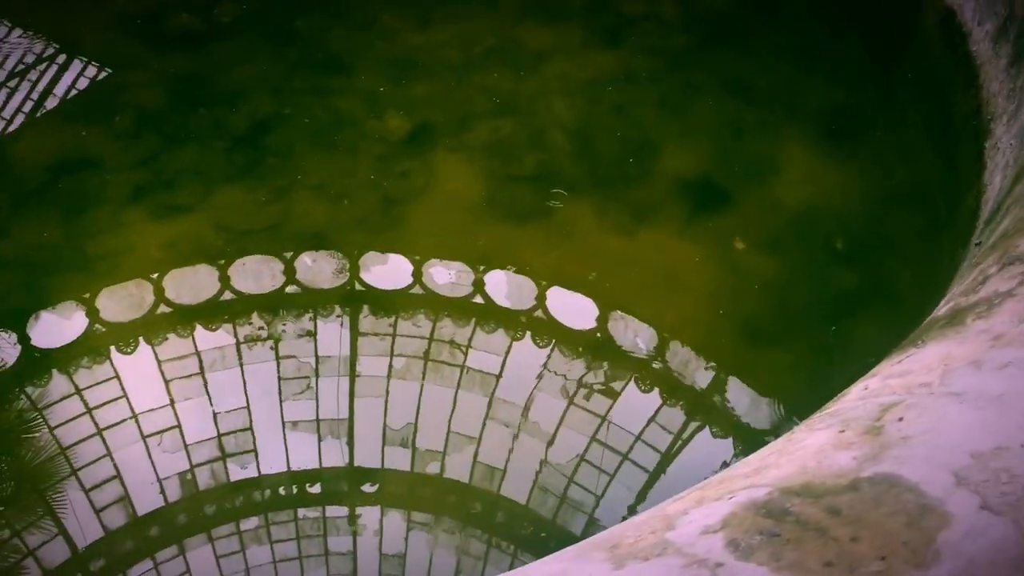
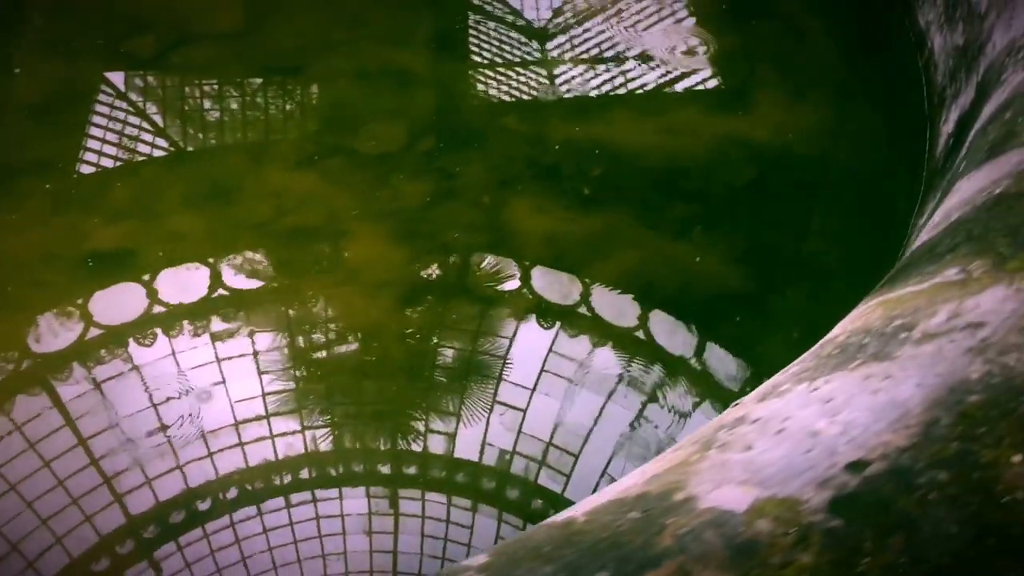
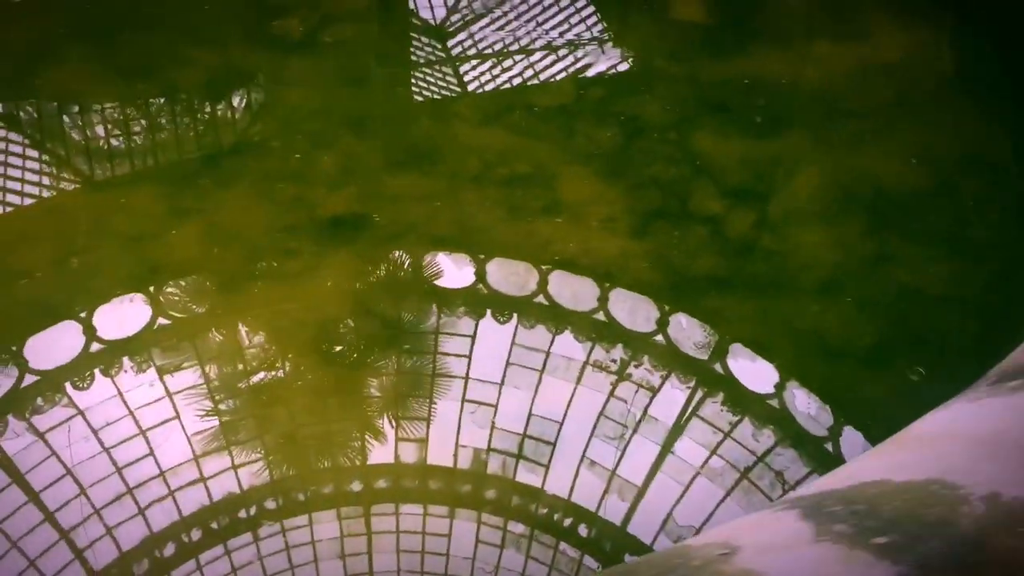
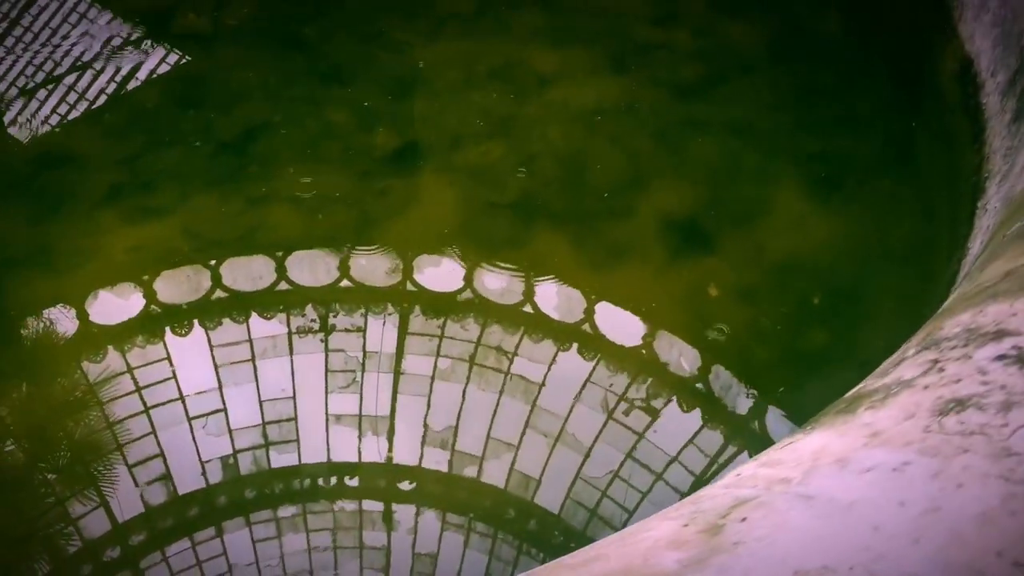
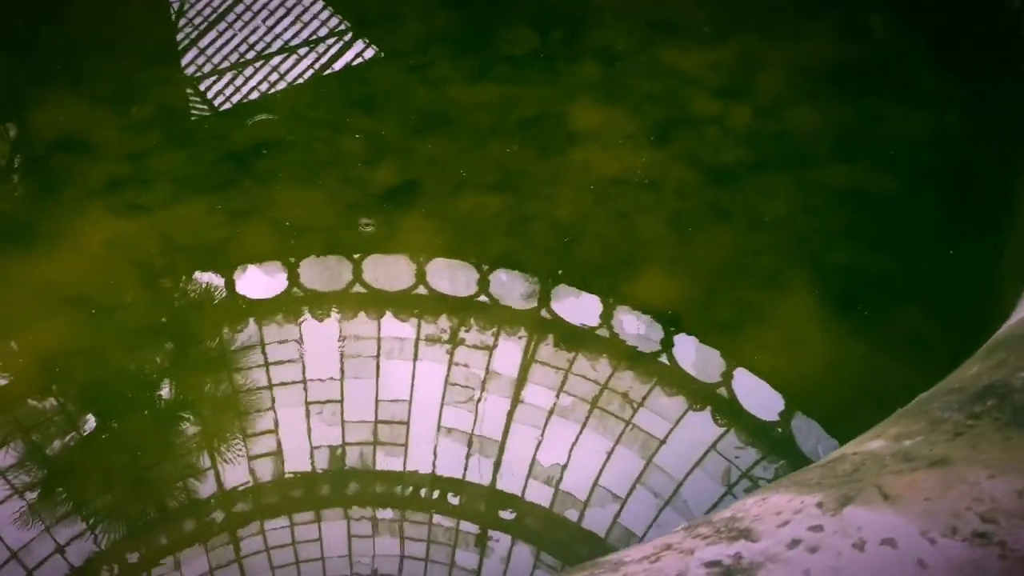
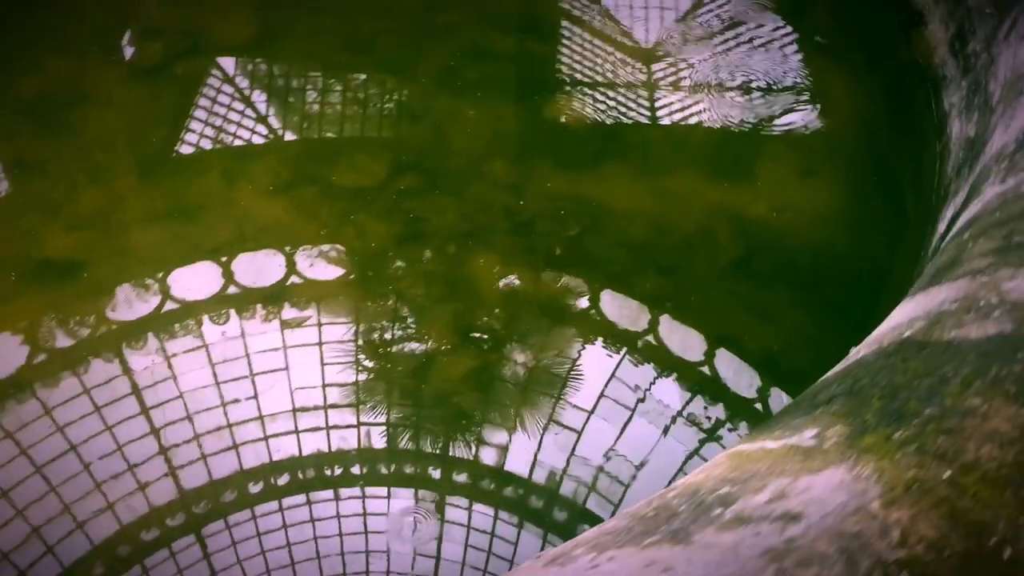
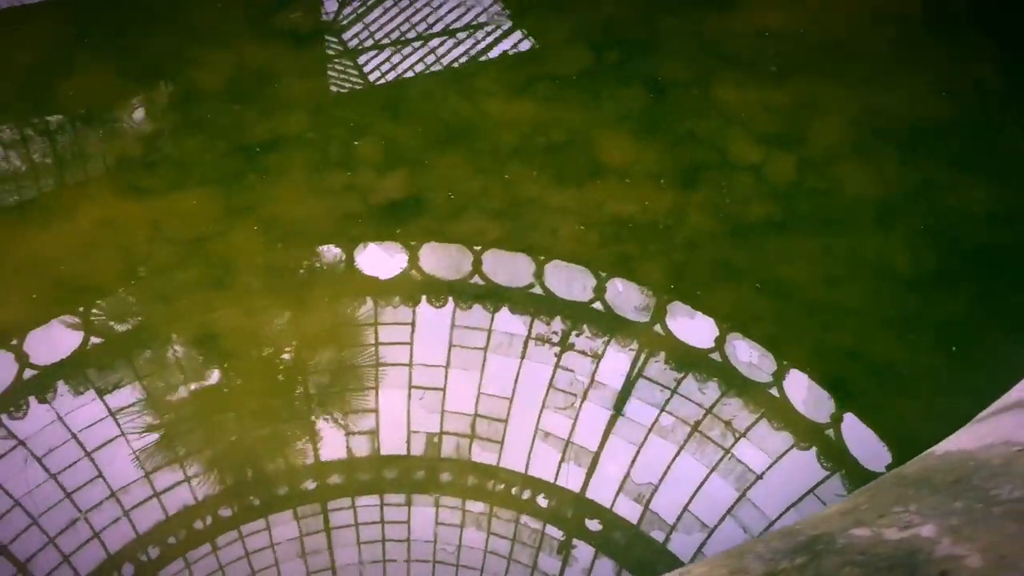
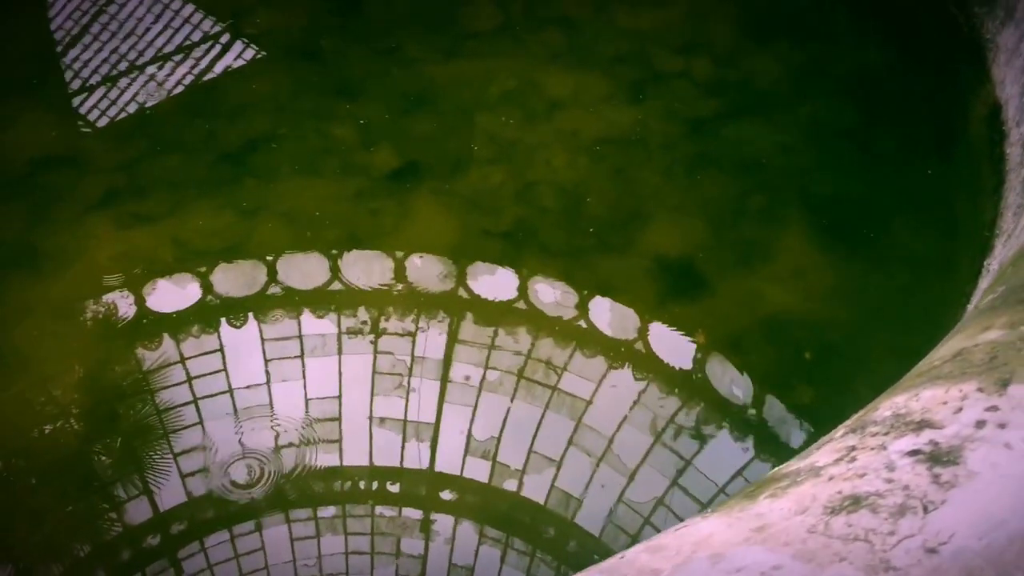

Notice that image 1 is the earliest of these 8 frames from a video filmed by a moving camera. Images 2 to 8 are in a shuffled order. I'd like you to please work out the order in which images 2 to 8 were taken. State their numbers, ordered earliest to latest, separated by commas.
4, 8, 5, 7, 3, 2, 6
